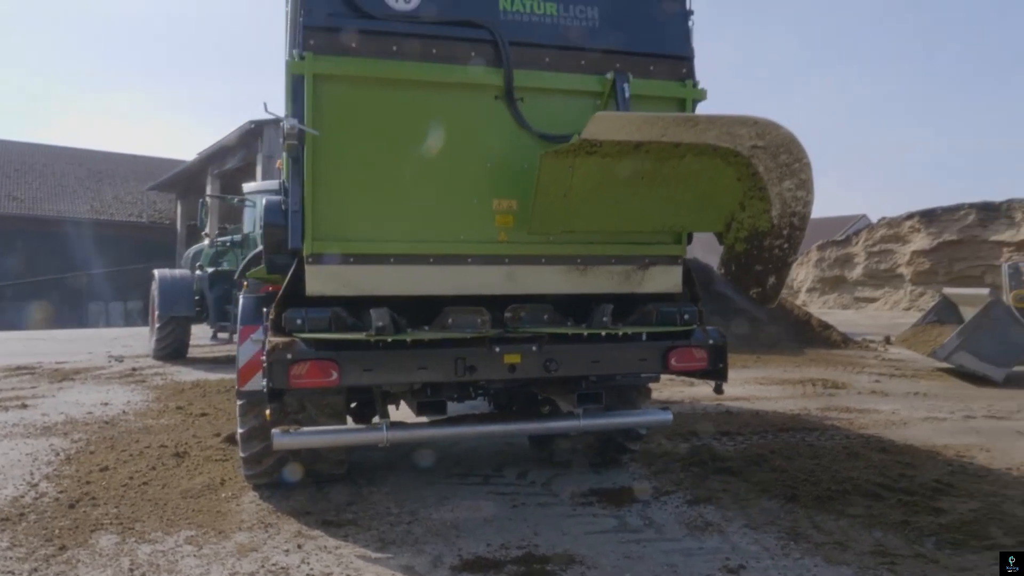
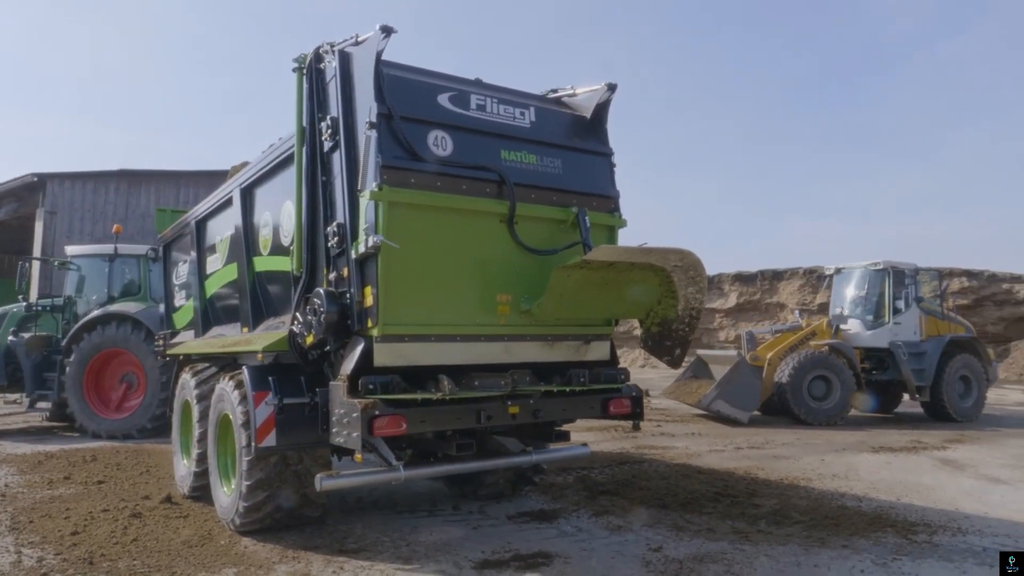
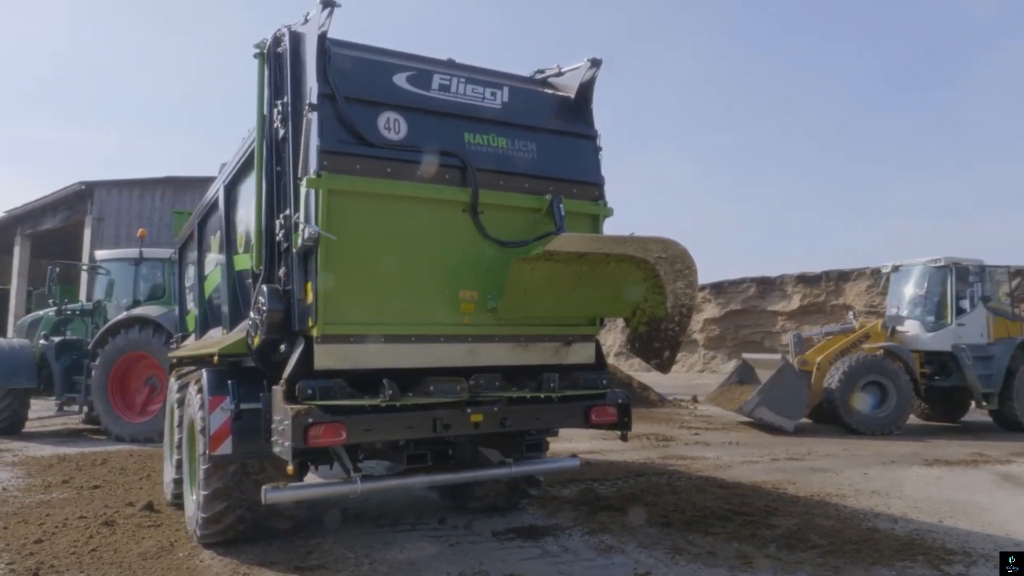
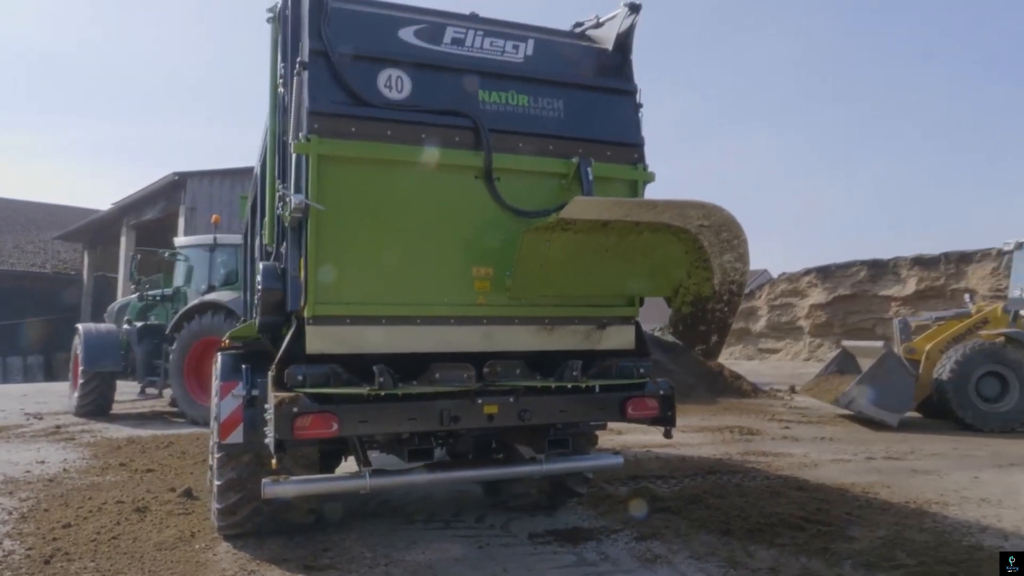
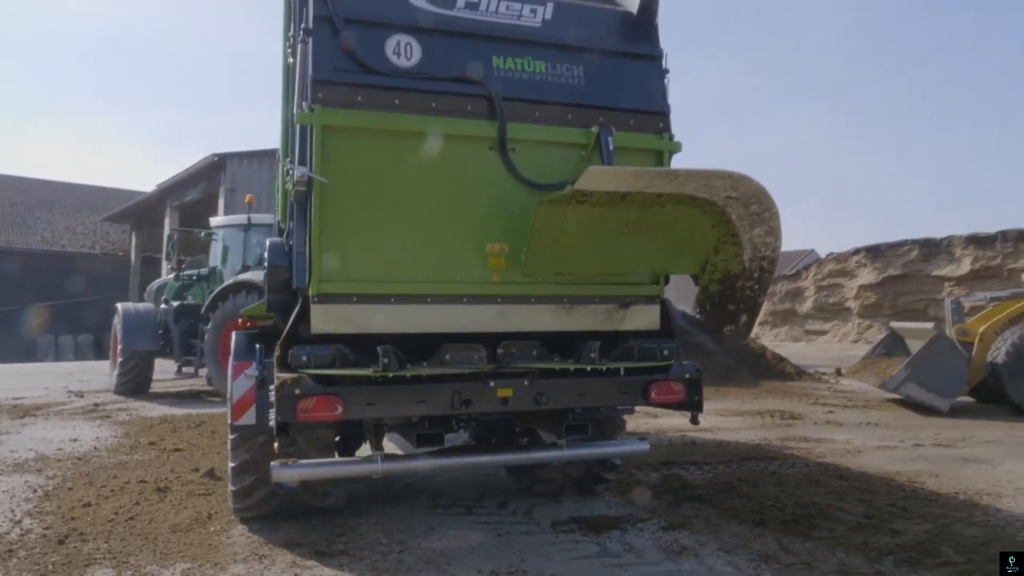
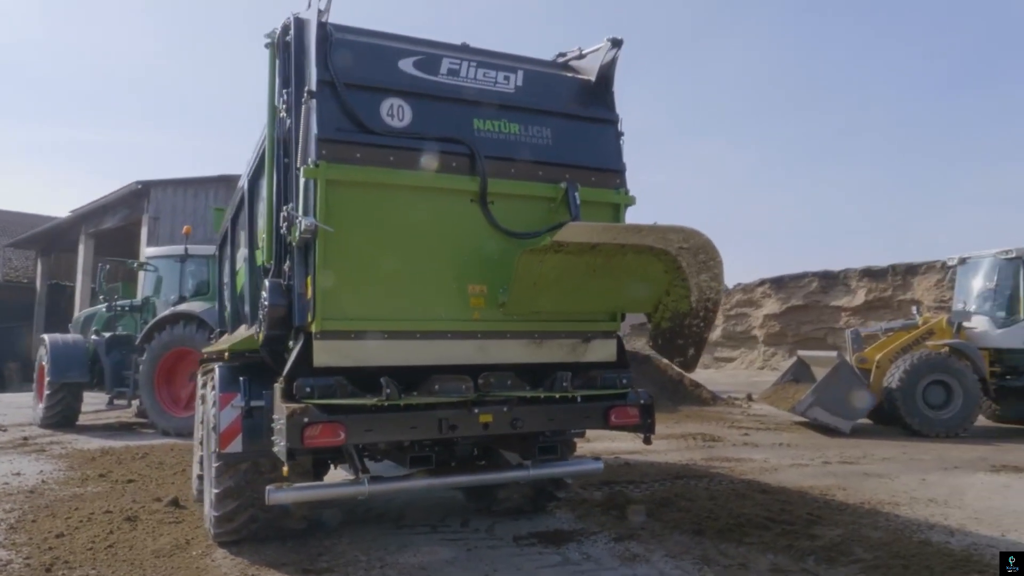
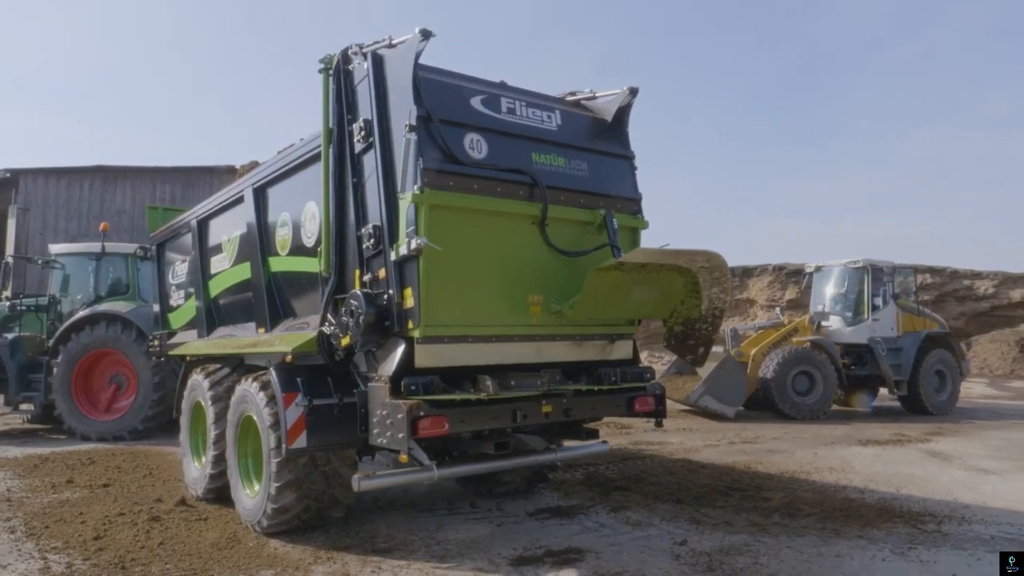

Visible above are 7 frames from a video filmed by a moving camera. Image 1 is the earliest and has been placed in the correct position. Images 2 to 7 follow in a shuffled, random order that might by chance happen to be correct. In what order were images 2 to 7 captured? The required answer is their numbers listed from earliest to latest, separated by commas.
5, 4, 6, 3, 2, 7
